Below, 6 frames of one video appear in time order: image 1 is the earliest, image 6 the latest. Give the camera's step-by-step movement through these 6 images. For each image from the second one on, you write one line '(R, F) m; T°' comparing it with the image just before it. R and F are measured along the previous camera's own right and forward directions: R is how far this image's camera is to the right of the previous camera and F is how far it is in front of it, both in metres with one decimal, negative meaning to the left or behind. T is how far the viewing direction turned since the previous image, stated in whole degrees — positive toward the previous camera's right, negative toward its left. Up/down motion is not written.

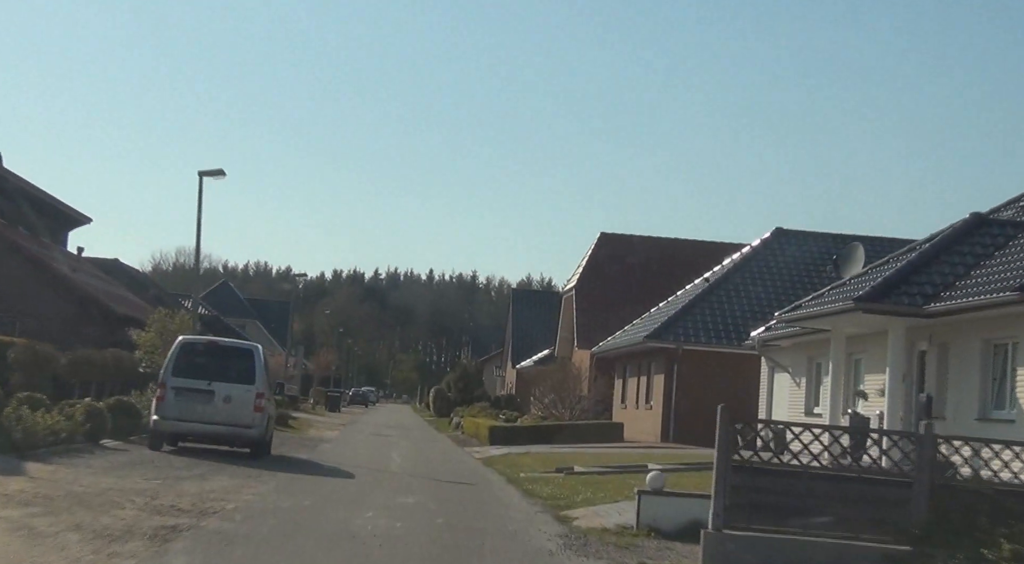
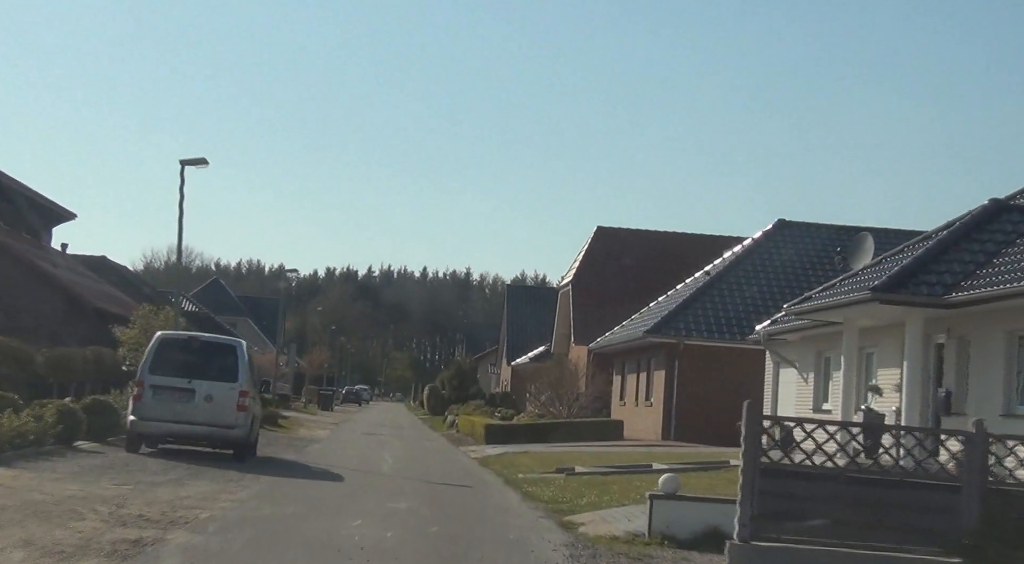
(-0.1, +1.1) m; 0°
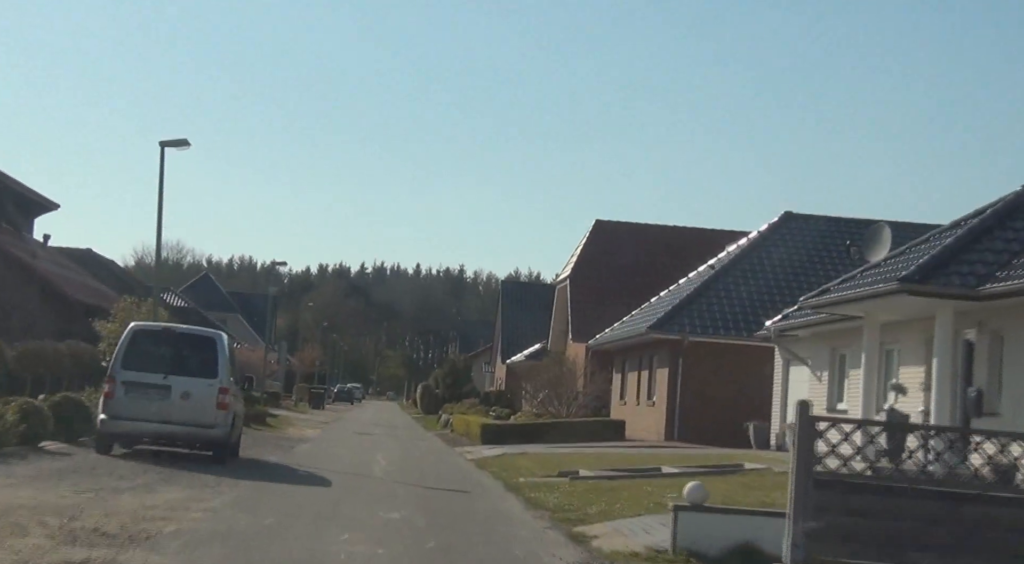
(-0.1, +1.4) m; 0°
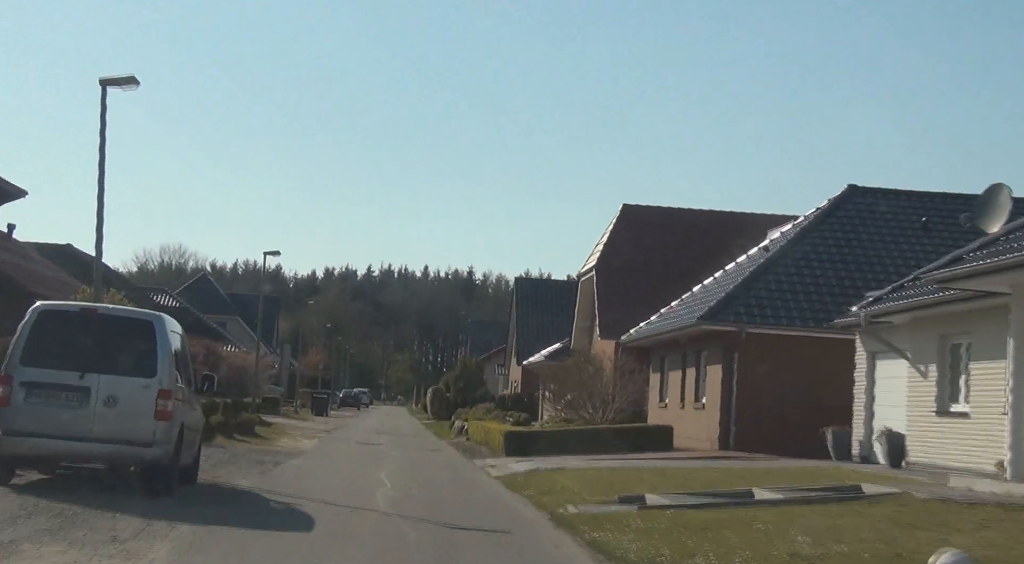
(-0.4, +5.2) m; 0°
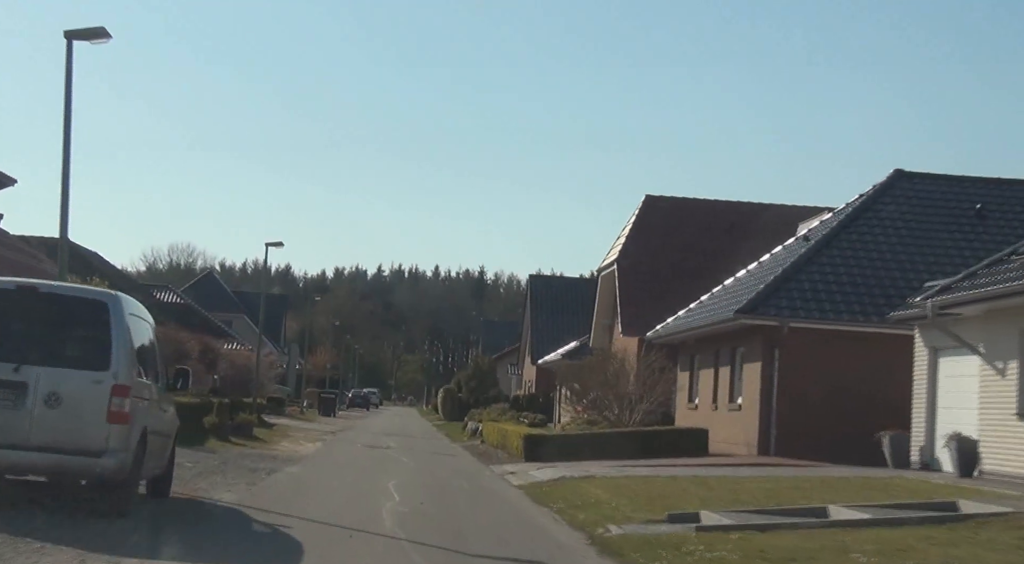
(-0.2, +2.5) m; 0°
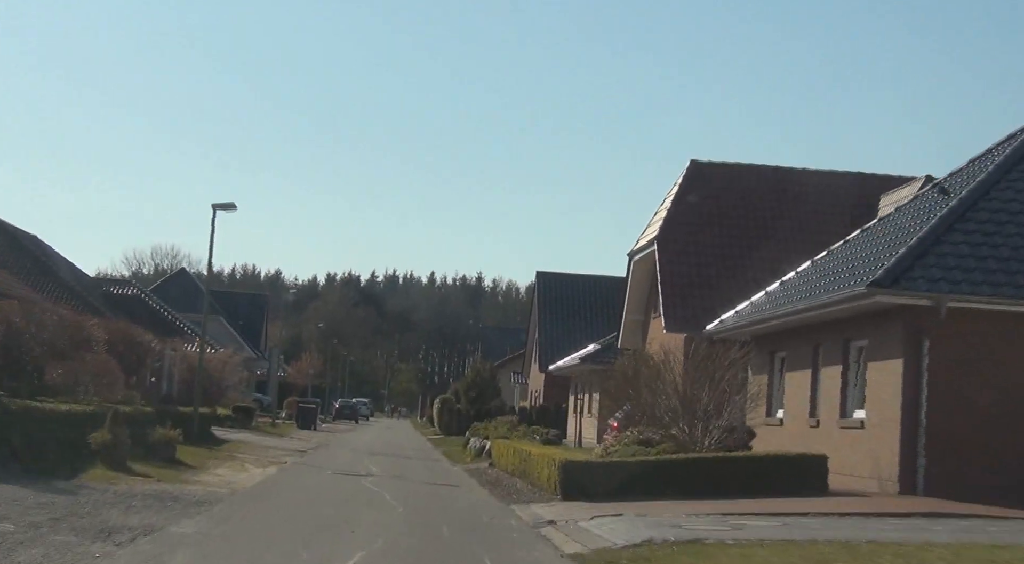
(-0.5, +8.7) m; 0°
